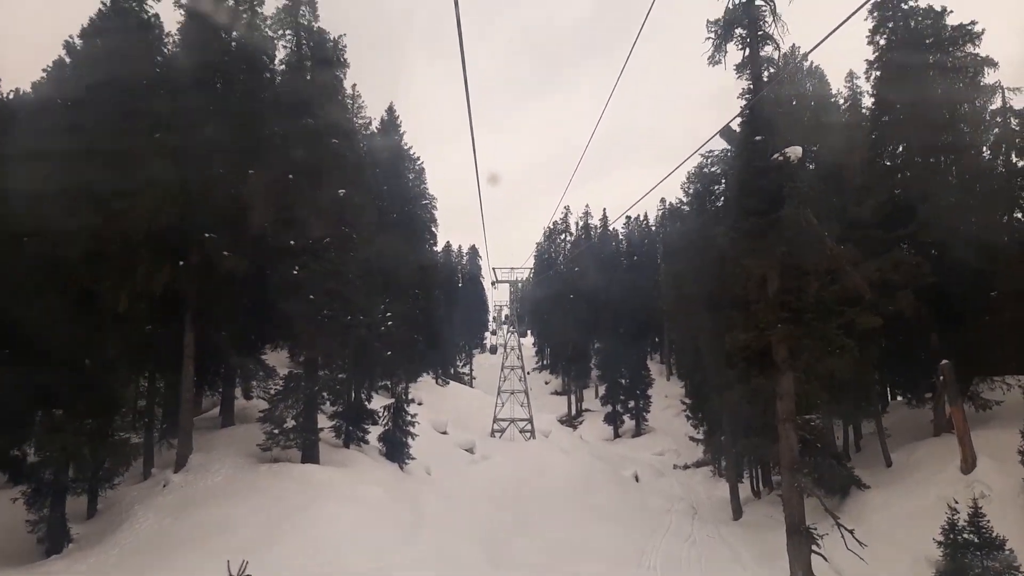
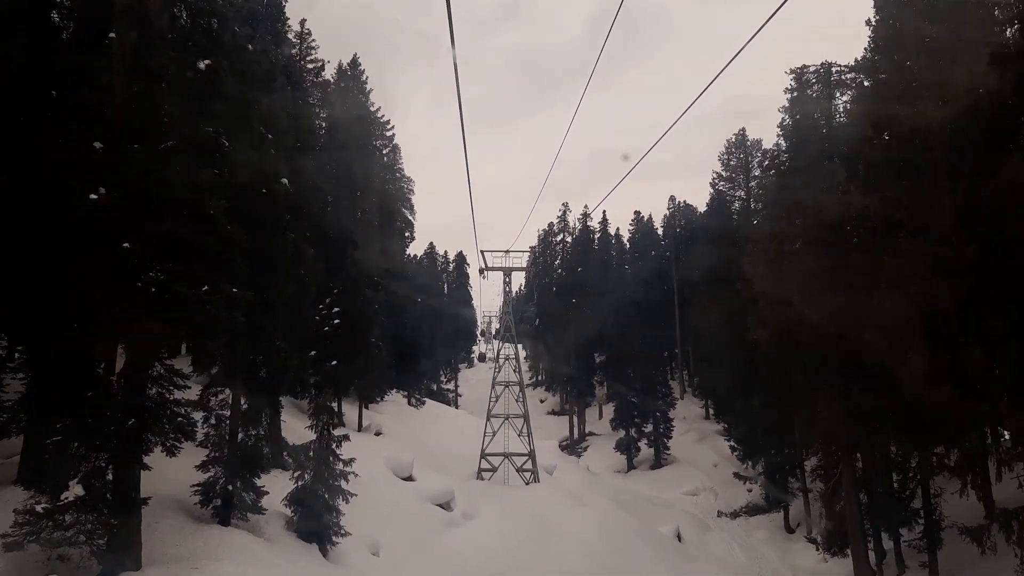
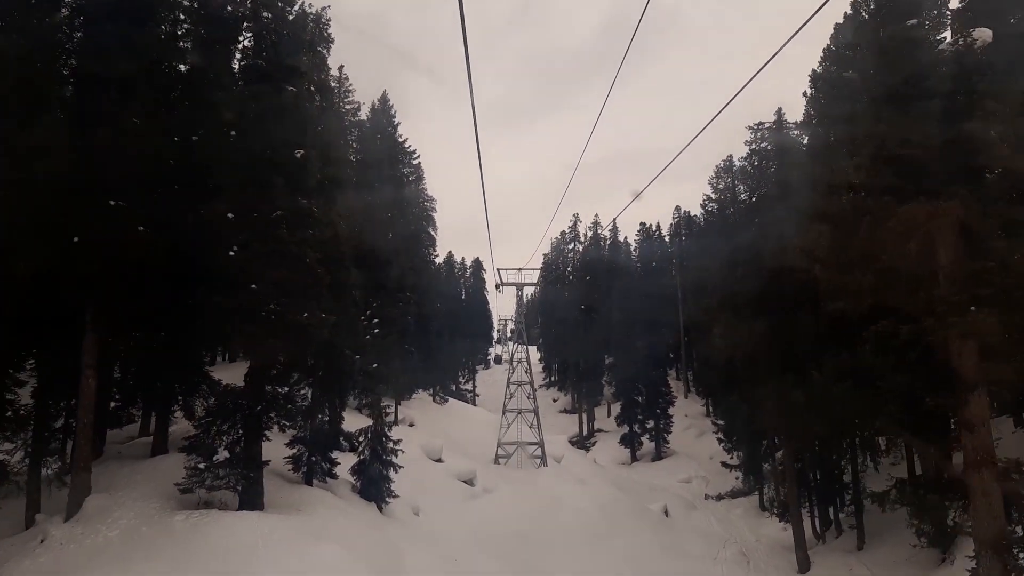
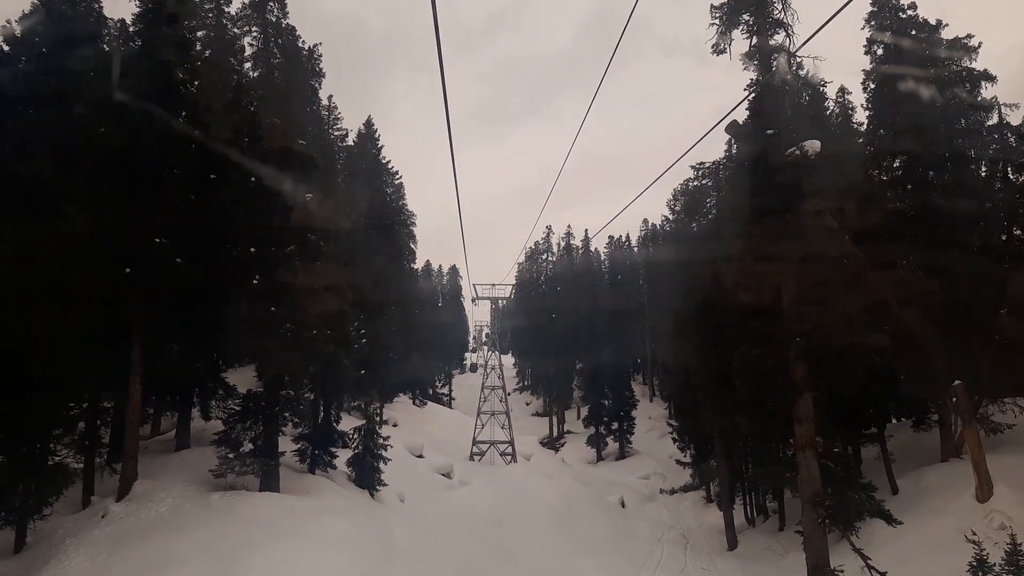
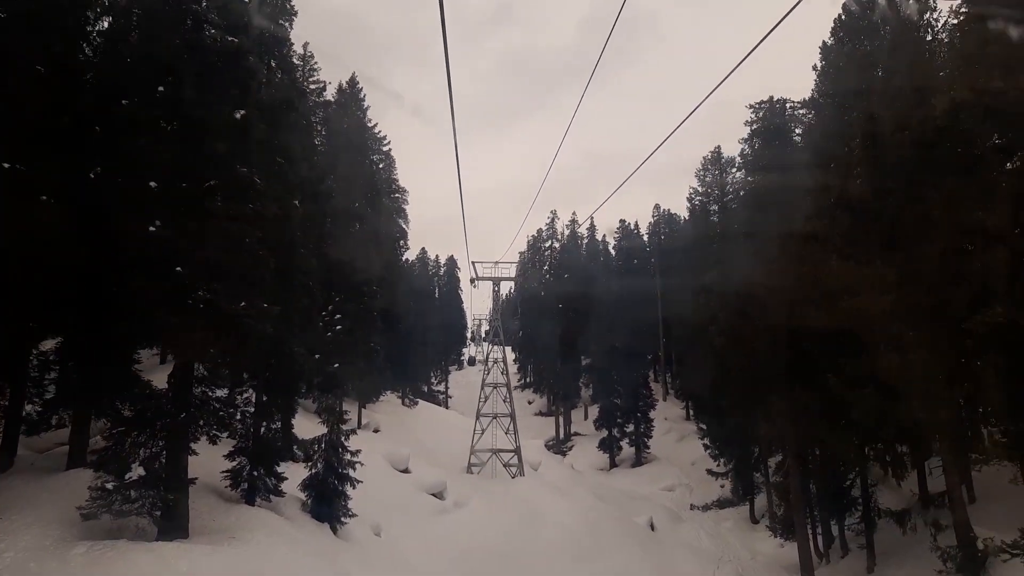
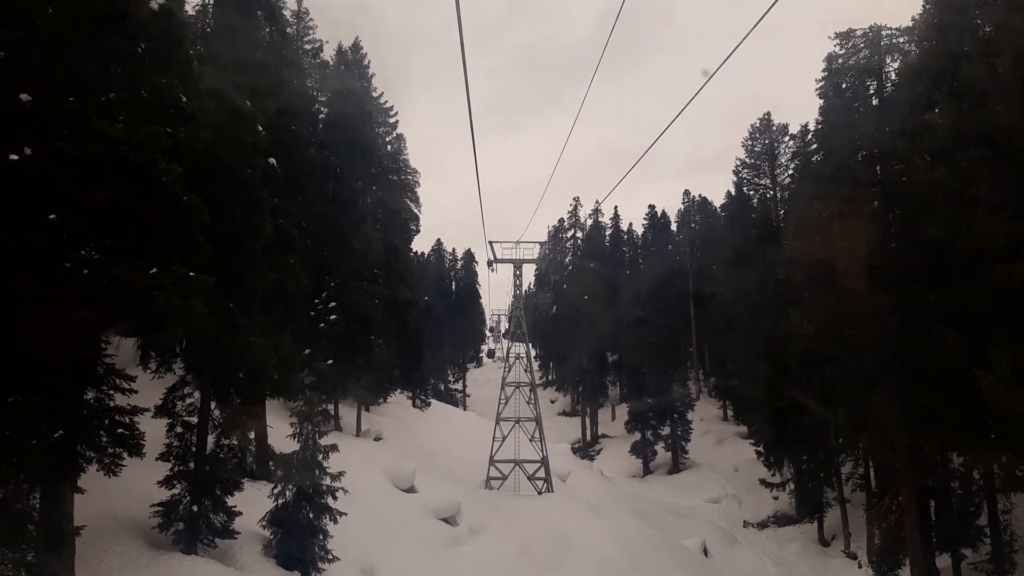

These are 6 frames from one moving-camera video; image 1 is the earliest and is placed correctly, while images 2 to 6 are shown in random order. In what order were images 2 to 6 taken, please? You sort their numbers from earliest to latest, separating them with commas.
4, 3, 5, 2, 6
